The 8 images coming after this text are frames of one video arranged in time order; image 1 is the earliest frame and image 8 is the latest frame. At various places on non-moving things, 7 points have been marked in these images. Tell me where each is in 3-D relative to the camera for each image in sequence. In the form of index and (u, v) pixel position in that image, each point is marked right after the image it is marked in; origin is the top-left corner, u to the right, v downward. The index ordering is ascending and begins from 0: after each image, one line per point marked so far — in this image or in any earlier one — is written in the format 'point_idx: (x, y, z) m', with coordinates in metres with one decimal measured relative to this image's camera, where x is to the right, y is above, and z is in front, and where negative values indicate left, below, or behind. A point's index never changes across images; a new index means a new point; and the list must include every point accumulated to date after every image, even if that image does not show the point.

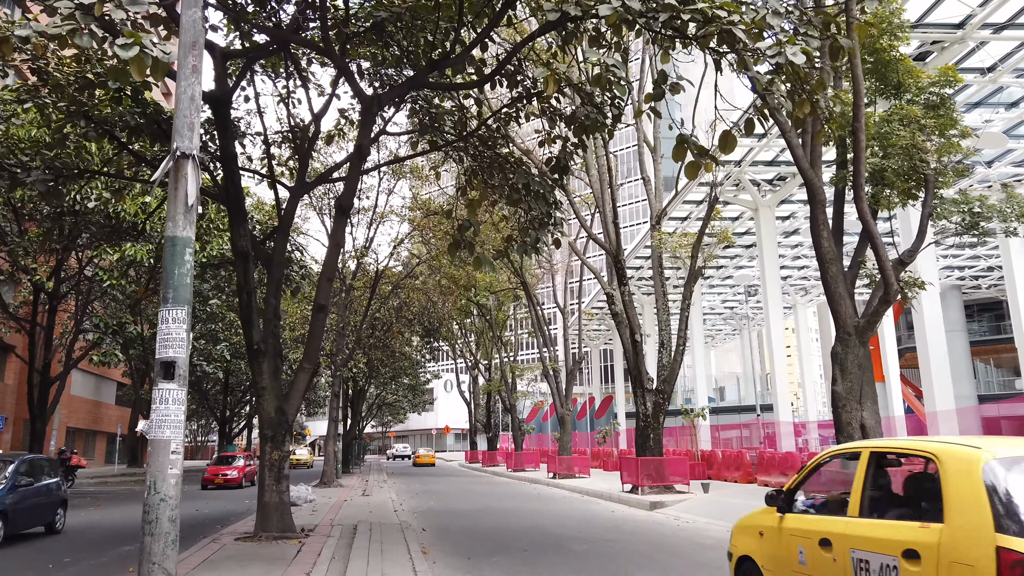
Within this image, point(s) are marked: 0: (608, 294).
0: (+2.3, -0.2, +18.1) m
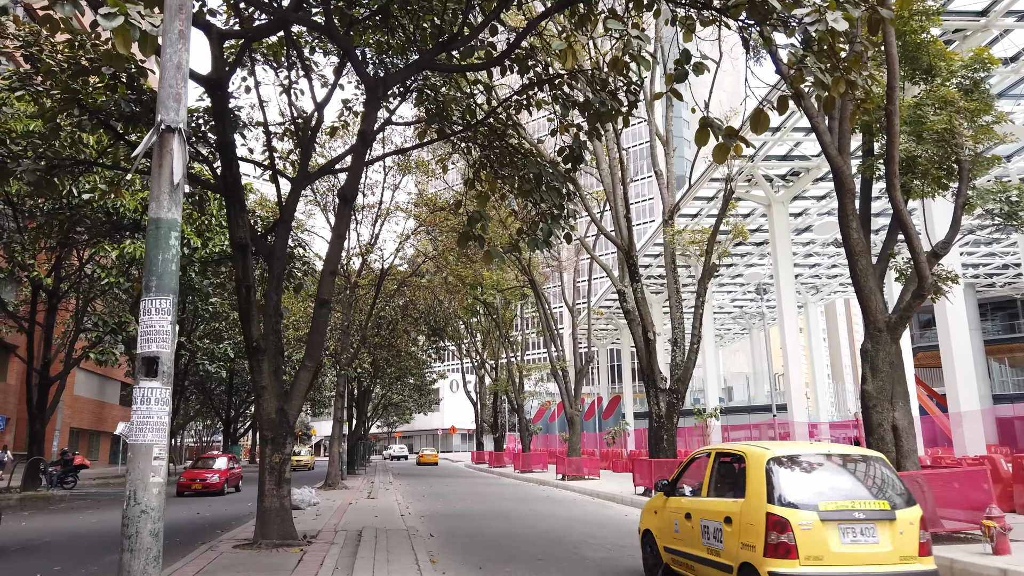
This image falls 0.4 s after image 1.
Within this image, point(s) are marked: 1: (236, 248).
0: (+2.5, -0.1, +17.6) m
1: (-3.2, +0.5, +8.9) m
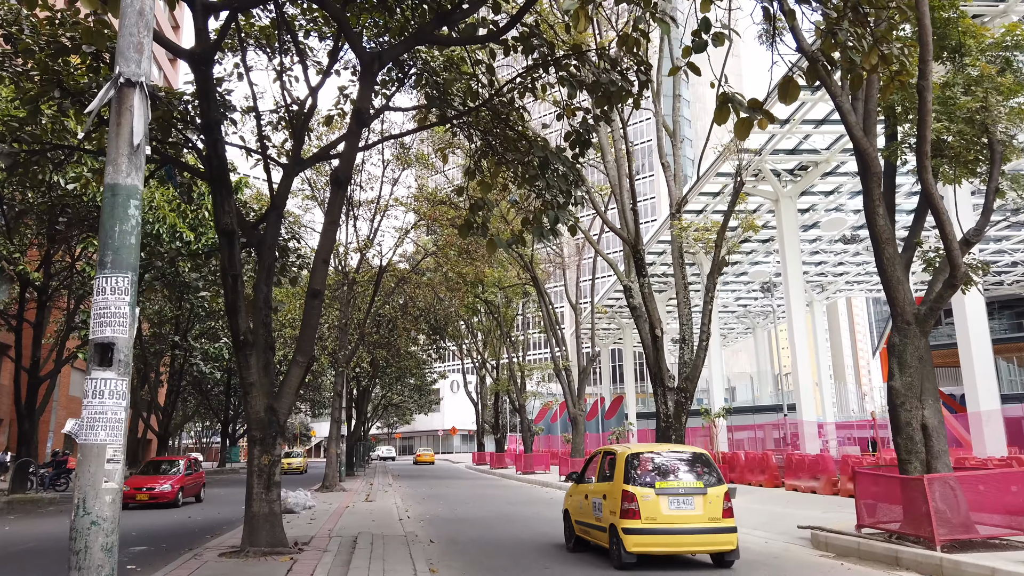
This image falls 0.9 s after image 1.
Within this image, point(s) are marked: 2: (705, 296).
0: (+2.5, 0.0, +17.1) m
1: (-3.1, +0.6, +8.3) m
2: (+4.1, -0.2, +16.5) m
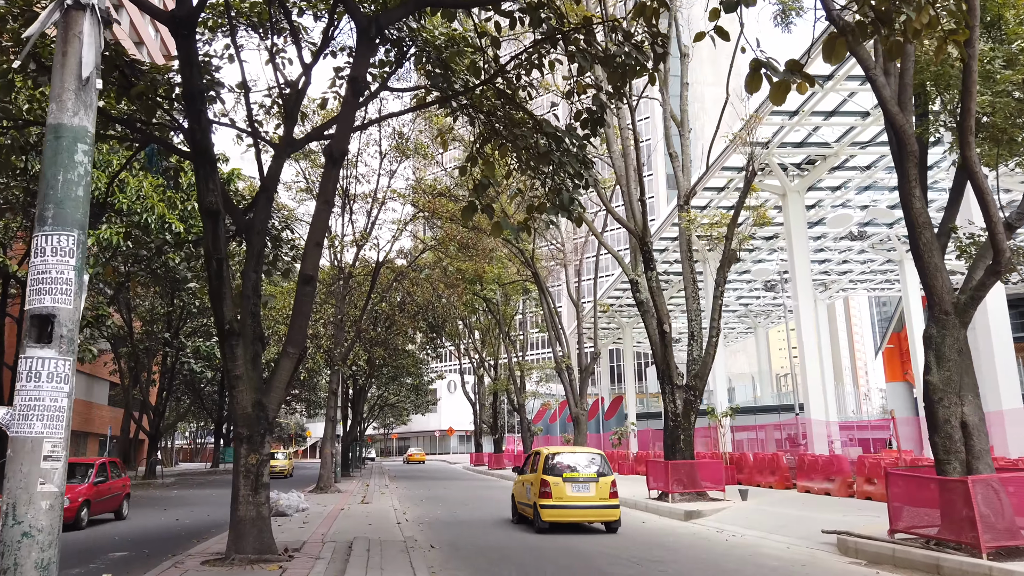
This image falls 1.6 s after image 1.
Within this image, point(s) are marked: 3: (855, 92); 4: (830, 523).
0: (+2.6, +0.1, +16.4) m
1: (-3.0, +0.7, +7.7) m
2: (+4.2, 0.0, +15.9) m
3: (+8.8, +5.0, +19.6) m
4: (+4.4, -3.3, +10.8) m
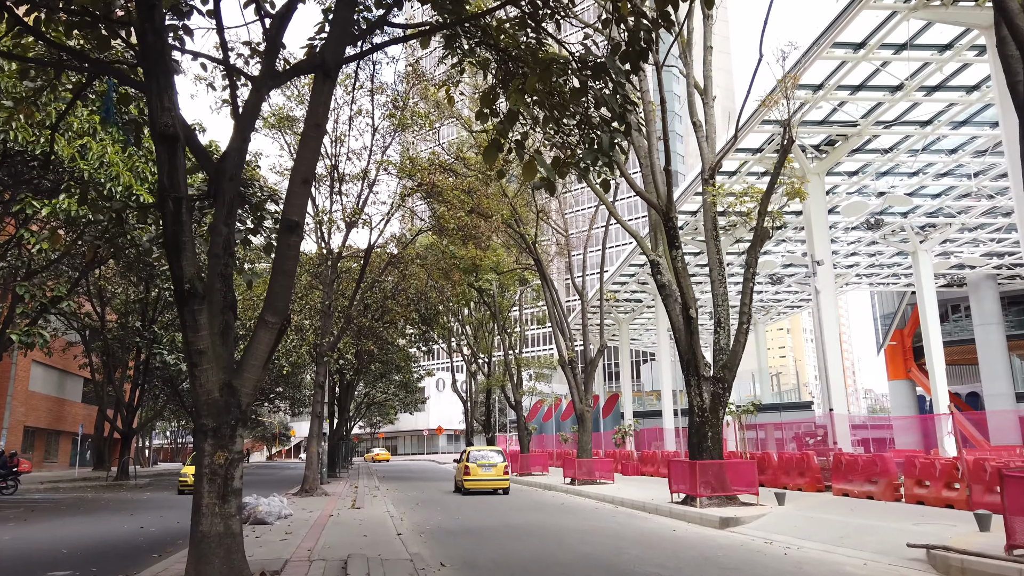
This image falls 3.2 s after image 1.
0: (+2.7, +0.5, +14.9) m
1: (-2.7, +1.1, +6.0) m
2: (+4.3, +0.3, +14.4) m
3: (+8.9, +5.3, +18.2) m
4: (+4.7, -3.0, +9.2) m
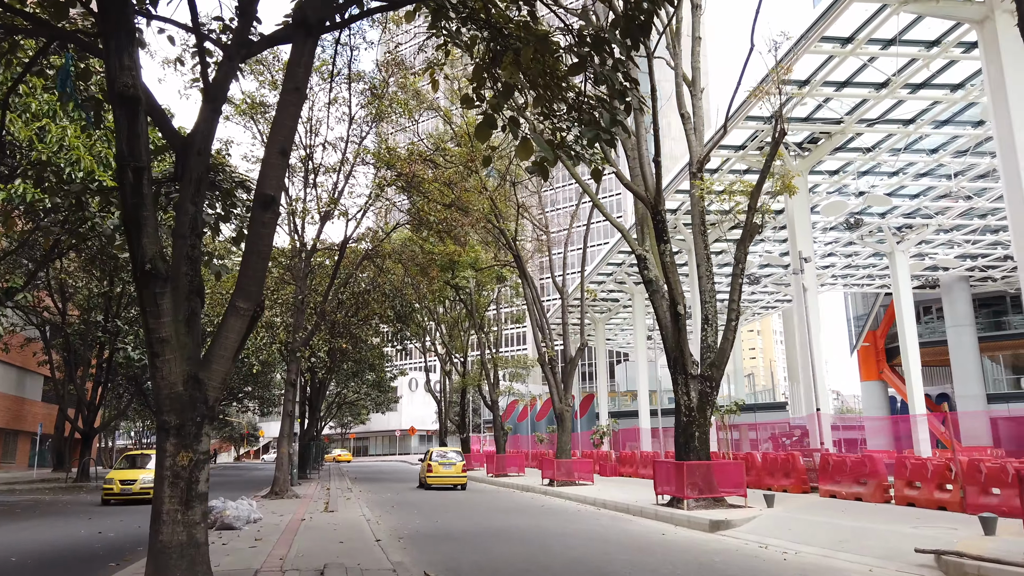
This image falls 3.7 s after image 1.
0: (+2.4, +0.6, +14.4) m
1: (-2.7, +1.2, +5.4) m
2: (+4.0, +0.4, +14.0) m
3: (+8.5, +5.4, +17.9) m
4: (+4.5, -2.9, +8.9) m
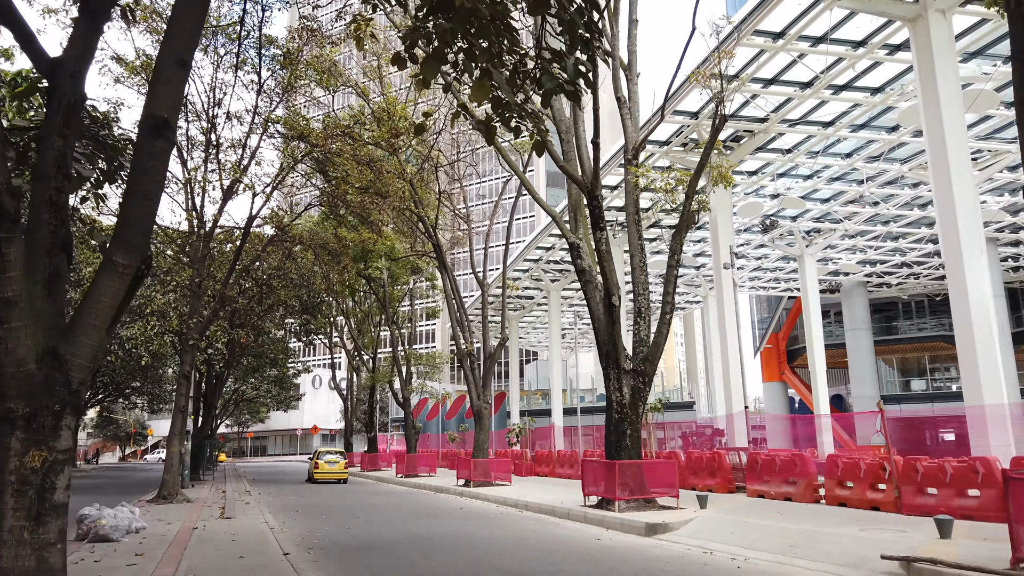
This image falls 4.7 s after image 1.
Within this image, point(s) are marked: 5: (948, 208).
0: (+1.1, +0.8, +13.6) m
1: (-2.9, +1.5, +4.0) m
2: (+2.7, +0.5, +13.4) m
3: (+6.8, +5.4, +17.9) m
4: (+3.8, -2.8, +8.4) m
5: (+7.8, +1.4, +13.8) m
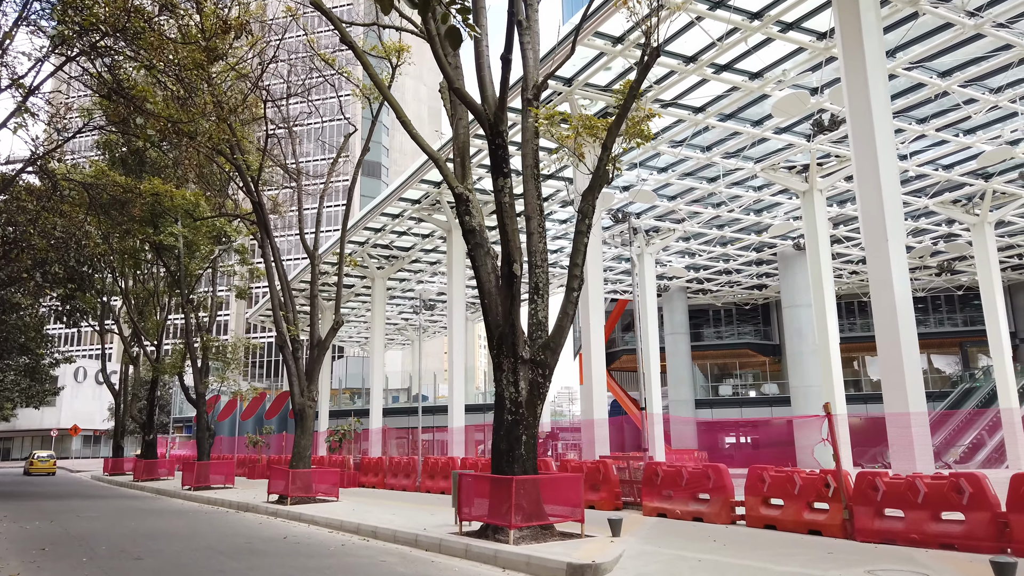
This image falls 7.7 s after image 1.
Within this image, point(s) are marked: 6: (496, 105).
0: (-0.7, +1.3, +10.5) m
1: (-2.1, +2.2, +0.3) m
2: (+0.9, +0.9, +10.7) m
3: (+4.0, +5.6, +16.1) m
4: (+3.0, -2.4, +6.1) m
5: (+5.8, +1.6, +12.4) m
6: (-0.2, +2.4, +9.9) m
